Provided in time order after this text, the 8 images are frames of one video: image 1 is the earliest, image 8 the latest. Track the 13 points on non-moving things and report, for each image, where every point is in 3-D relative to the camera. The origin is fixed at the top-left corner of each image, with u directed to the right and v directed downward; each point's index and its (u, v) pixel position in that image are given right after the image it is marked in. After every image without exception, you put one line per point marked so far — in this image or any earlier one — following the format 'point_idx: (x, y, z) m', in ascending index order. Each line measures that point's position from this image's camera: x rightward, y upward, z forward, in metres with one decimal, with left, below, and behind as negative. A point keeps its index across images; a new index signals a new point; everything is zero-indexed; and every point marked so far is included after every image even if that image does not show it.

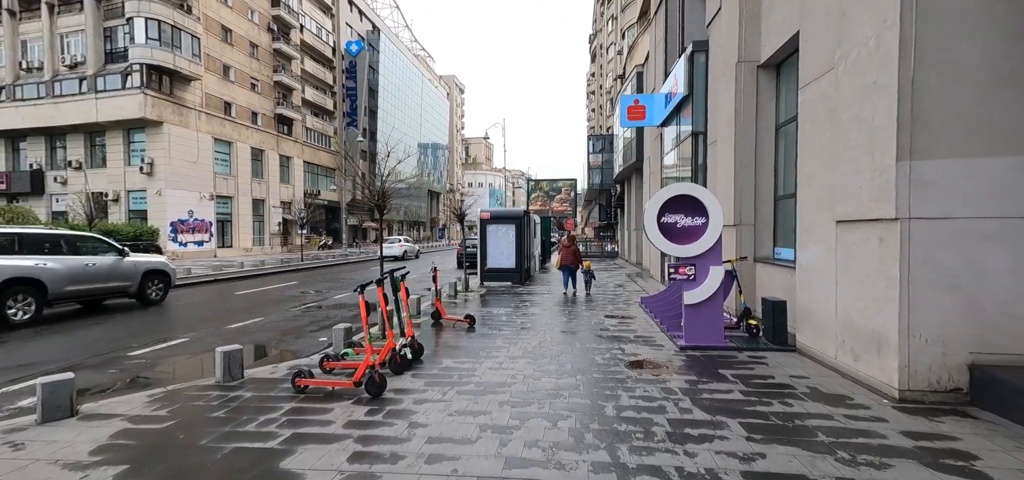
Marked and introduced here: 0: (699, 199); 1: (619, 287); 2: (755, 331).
0: (+2.6, +0.6, +6.9) m
1: (+3.2, -1.4, +14.9) m
2: (+3.5, -1.3, +7.2) m
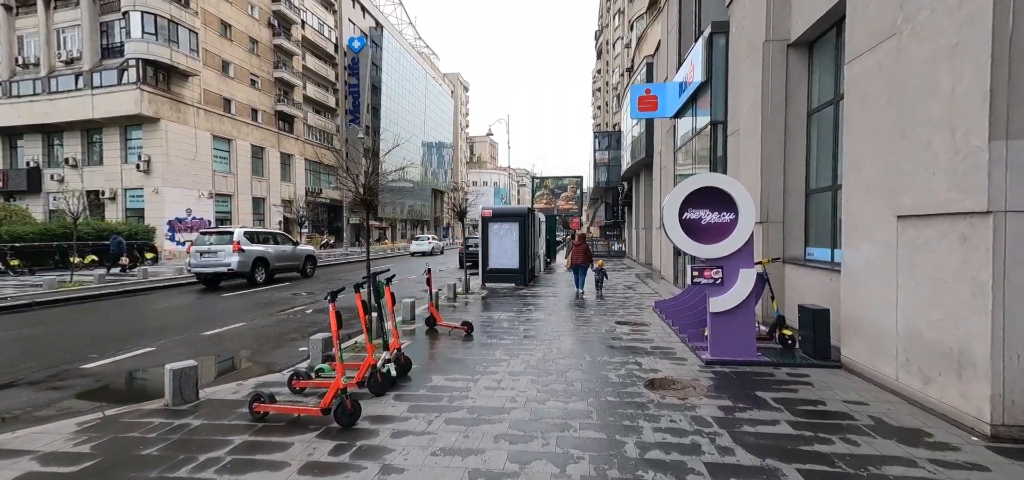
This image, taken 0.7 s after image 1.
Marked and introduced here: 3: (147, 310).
0: (+2.6, +0.6, +6.0) m
1: (+3.3, -1.4, +14.0) m
2: (+3.5, -1.3, +6.3) m
3: (-9.6, -1.8, +13.1) m
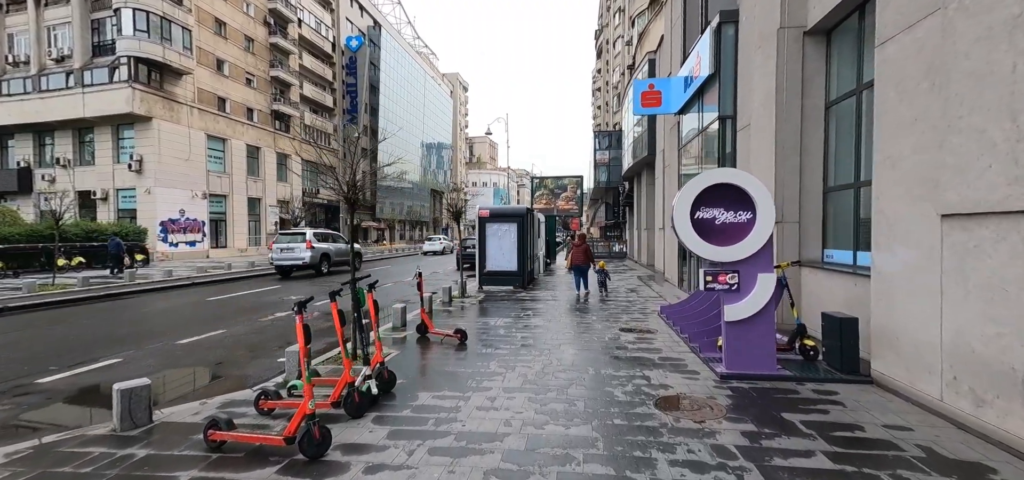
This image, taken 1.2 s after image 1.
0: (+2.6, +0.6, +5.5) m
1: (+3.2, -1.4, +13.5) m
2: (+3.5, -1.3, +5.7) m
3: (-9.6, -1.9, +12.5) m
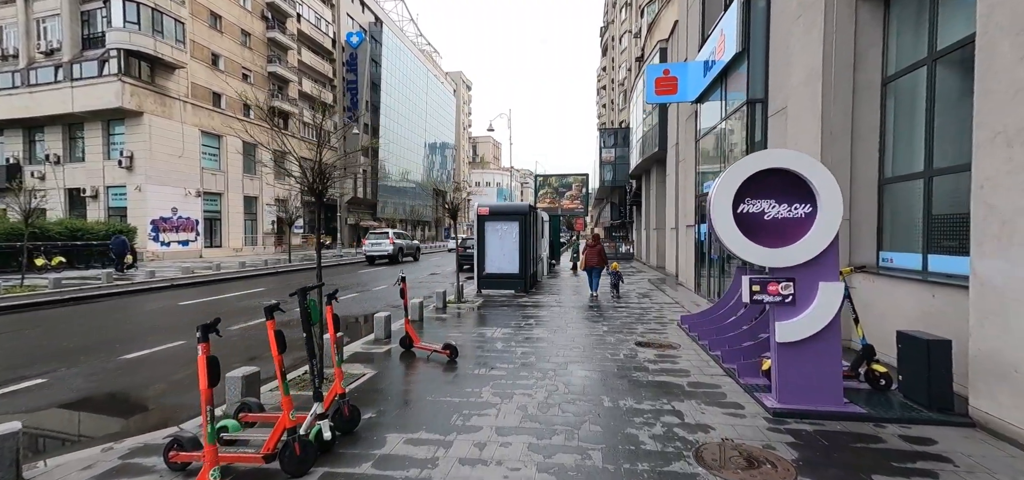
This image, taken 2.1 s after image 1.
0: (+2.5, +0.6, +4.4) m
1: (+3.3, -1.4, +12.3) m
2: (+3.4, -1.3, +4.6) m
3: (-9.6, -1.8, +11.5) m
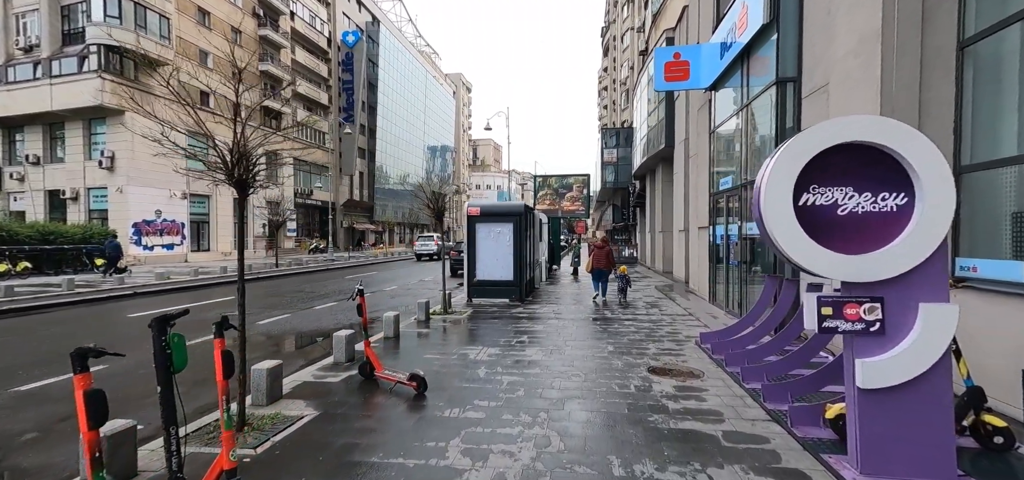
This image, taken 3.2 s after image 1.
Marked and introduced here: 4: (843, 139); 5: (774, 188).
0: (+2.3, +0.6, +3.1) m
1: (+3.1, -1.5, +11.0) m
2: (+3.3, -1.3, +3.3) m
3: (-9.8, -1.9, +10.2) m
4: (+2.1, +0.7, +3.1) m
5: (+1.7, +0.4, +3.2) m
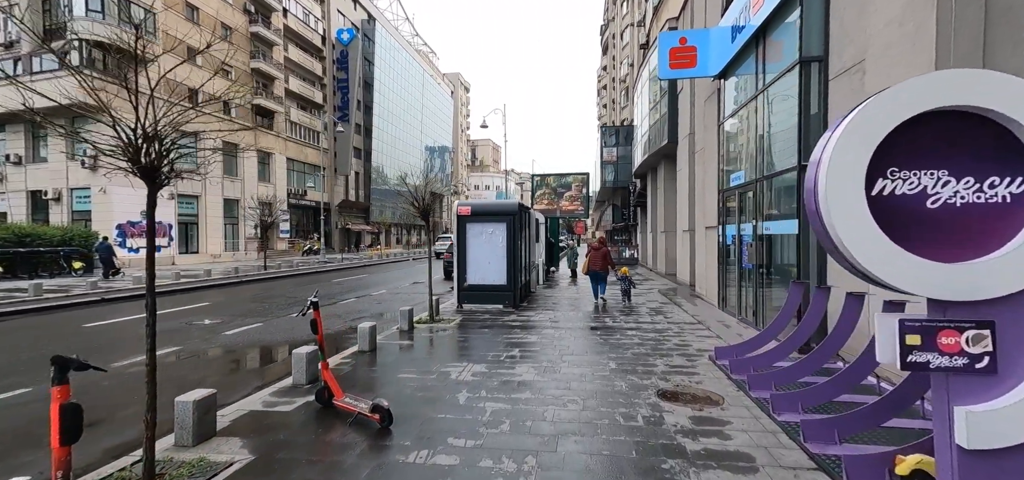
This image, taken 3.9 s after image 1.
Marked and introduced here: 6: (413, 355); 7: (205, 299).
0: (+2.2, +0.6, +2.2) m
1: (+3.0, -1.5, +10.2) m
2: (+3.1, -1.3, +2.4) m
3: (-9.9, -2.0, +9.3) m
4: (+2.0, +0.6, +2.2) m
5: (+1.5, +0.3, +2.3) m
6: (-1.5, -1.7, +7.4) m
7: (-9.6, -1.8, +15.5) m
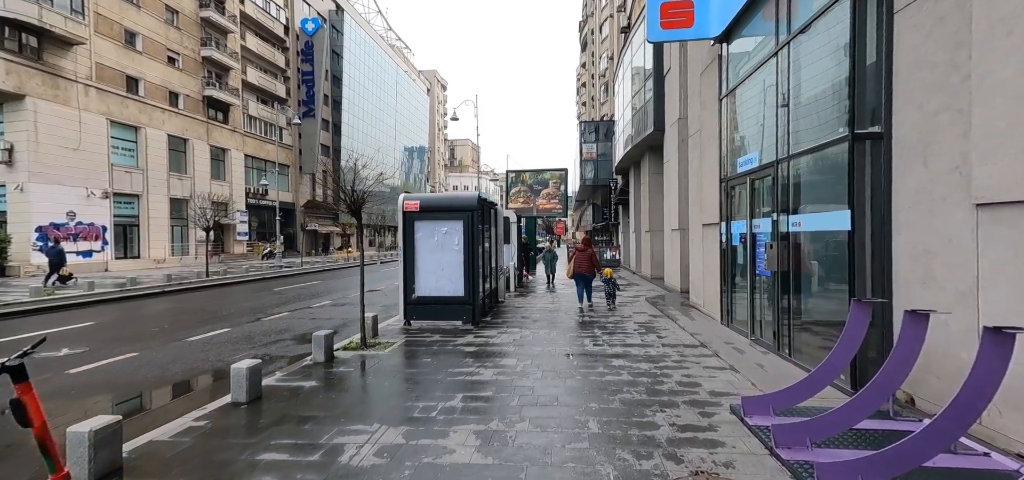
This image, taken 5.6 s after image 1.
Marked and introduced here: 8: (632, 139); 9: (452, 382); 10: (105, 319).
0: (+1.8, +0.6, +0.2) m
1: (+2.2, -1.5, +8.2) m
2: (+2.7, -1.3, +0.5) m
3: (-10.6, -2.1, +6.8) m
4: (+1.5, +0.6, +0.2) m
5: (+1.1, +0.3, +0.3) m
6: (-2.1, -1.7, +5.2) m
7: (-10.5, -1.9, +13.1) m
8: (+4.5, +3.8, +18.6) m
9: (-0.7, -1.7, +5.9) m
10: (-9.9, -1.9, +12.3) m
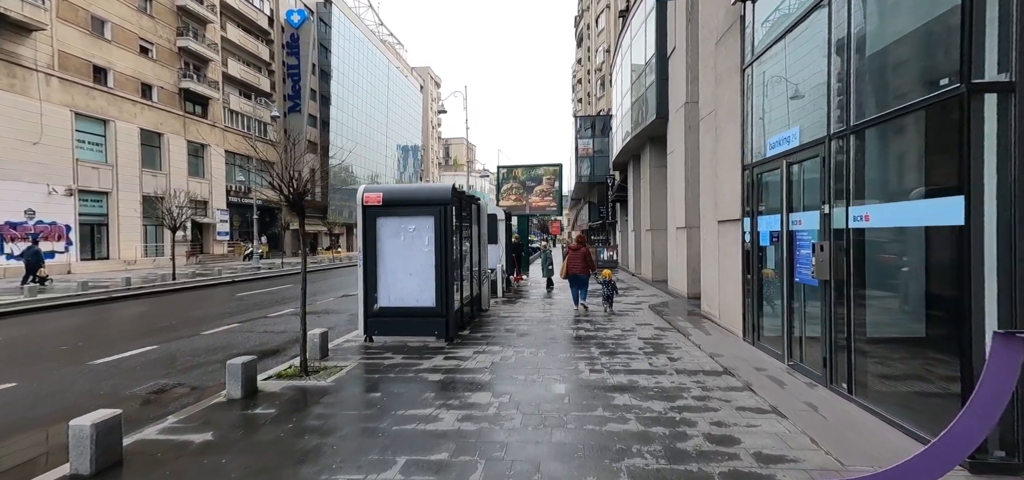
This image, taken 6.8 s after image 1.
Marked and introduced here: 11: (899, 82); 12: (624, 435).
0: (+1.5, +0.6, -1.3) m
1: (+2.0, -1.5, +6.7) m
2: (+2.5, -1.3, -1.0) m
3: (-10.9, -2.1, +5.3) m
4: (+1.3, +0.6, -1.3) m
5: (+0.9, +0.3, -1.2) m
6: (-2.4, -1.7, +3.7) m
7: (-10.8, -1.9, +11.5) m
8: (+4.1, +3.8, +17.1) m
9: (-1.0, -1.7, +4.4) m
10: (-10.3, -1.9, +10.7) m
11: (+3.2, +1.3, +4.1) m
12: (+0.9, -1.6, +4.0) m
